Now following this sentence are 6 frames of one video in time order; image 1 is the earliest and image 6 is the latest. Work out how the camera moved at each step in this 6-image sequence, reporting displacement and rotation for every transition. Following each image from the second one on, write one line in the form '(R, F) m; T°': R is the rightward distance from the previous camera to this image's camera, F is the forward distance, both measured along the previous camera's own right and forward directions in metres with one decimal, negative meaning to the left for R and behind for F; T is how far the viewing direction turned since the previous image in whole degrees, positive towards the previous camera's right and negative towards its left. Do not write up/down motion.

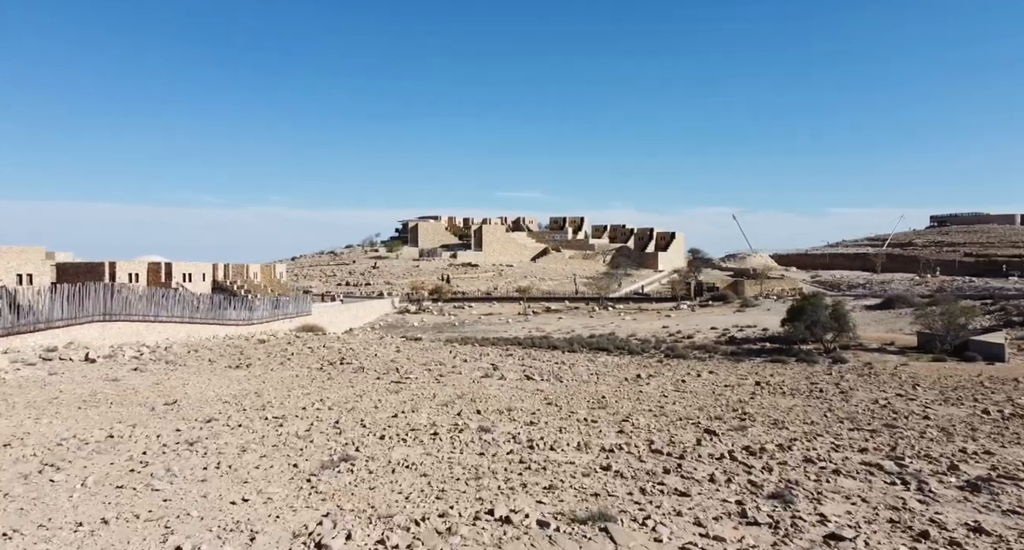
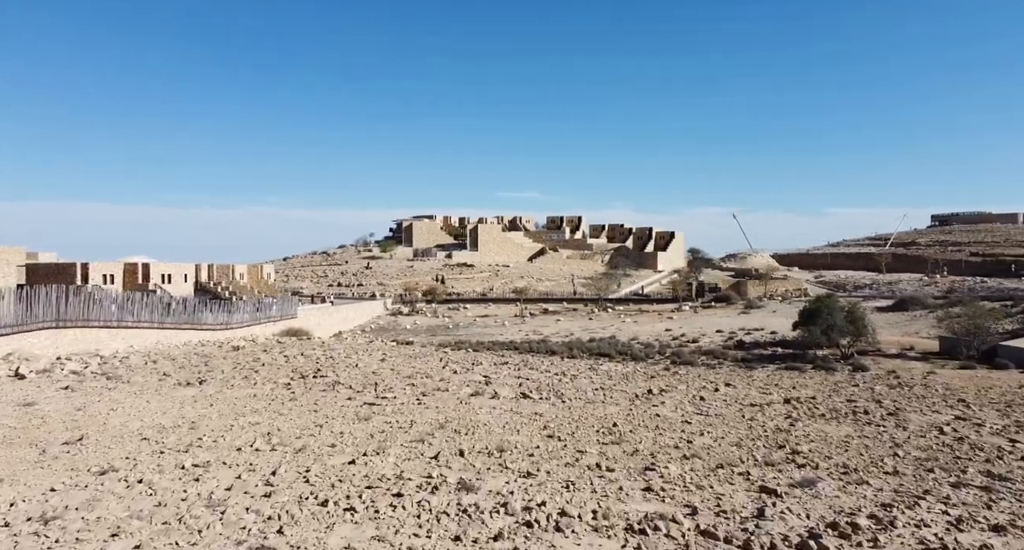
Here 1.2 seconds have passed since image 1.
(0.0, +1.8) m; 0°
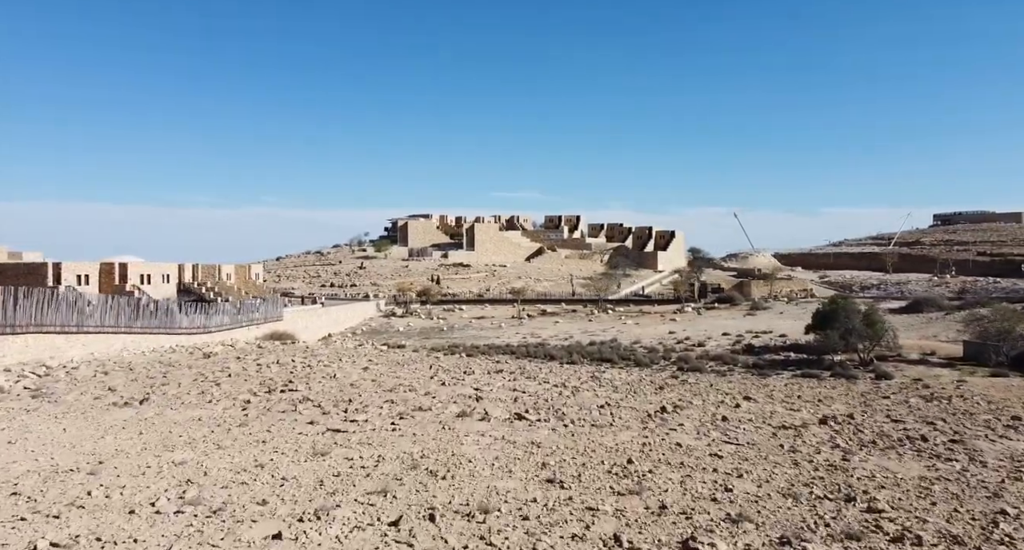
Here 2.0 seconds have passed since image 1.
(+0.1, +1.7) m; 0°
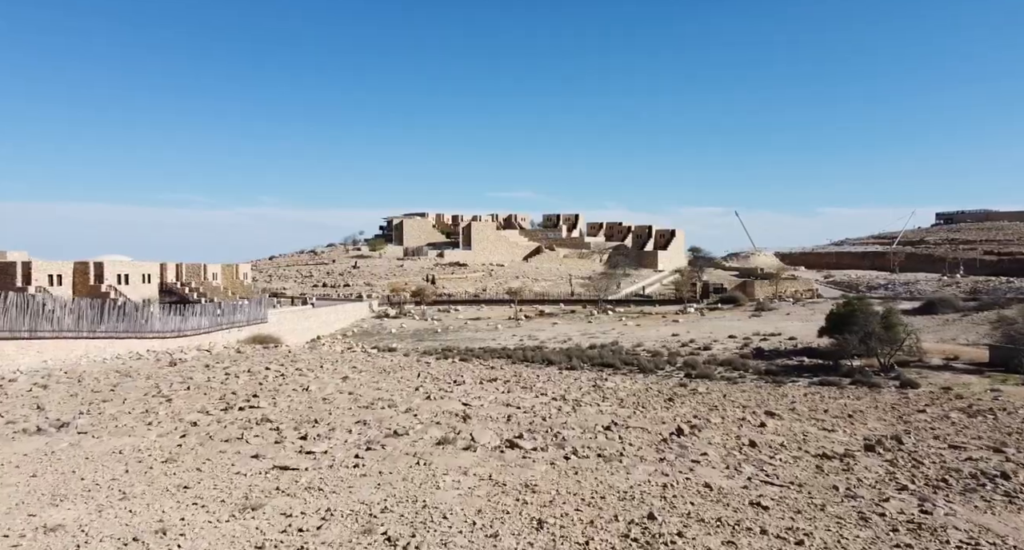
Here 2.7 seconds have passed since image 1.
(+0.1, +1.6) m; 0°
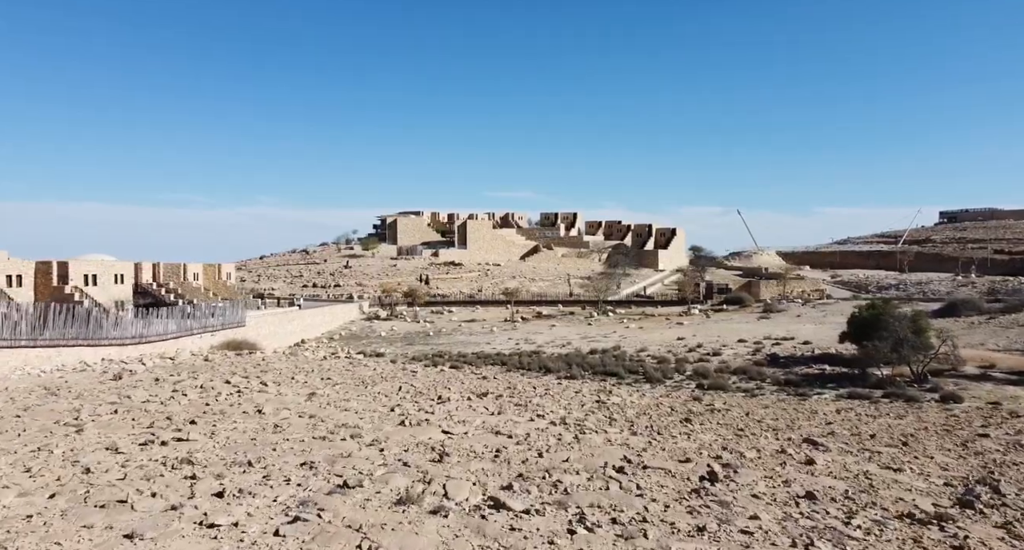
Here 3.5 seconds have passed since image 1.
(+0.1, +2.1) m; 0°
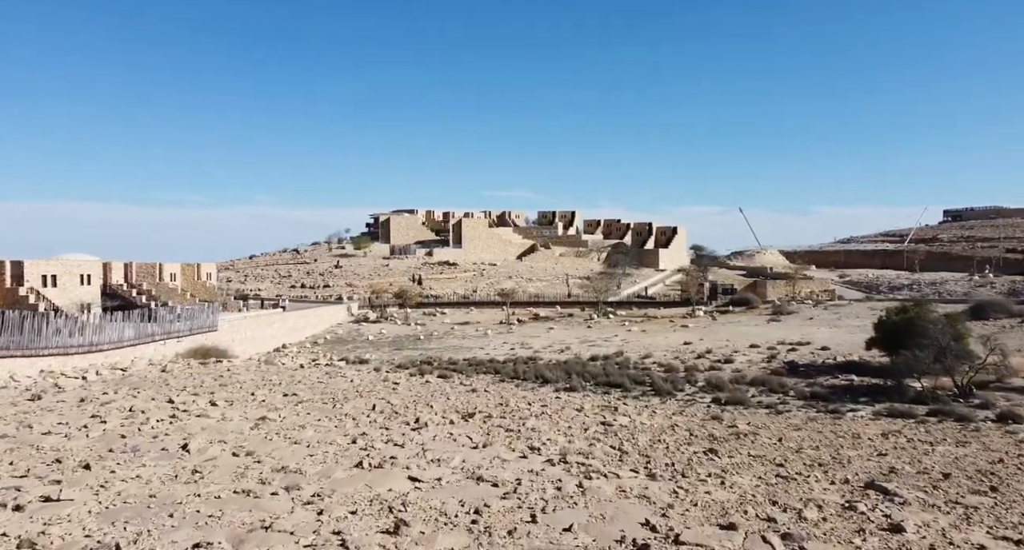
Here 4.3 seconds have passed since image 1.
(+0.1, +2.3) m; 0°
